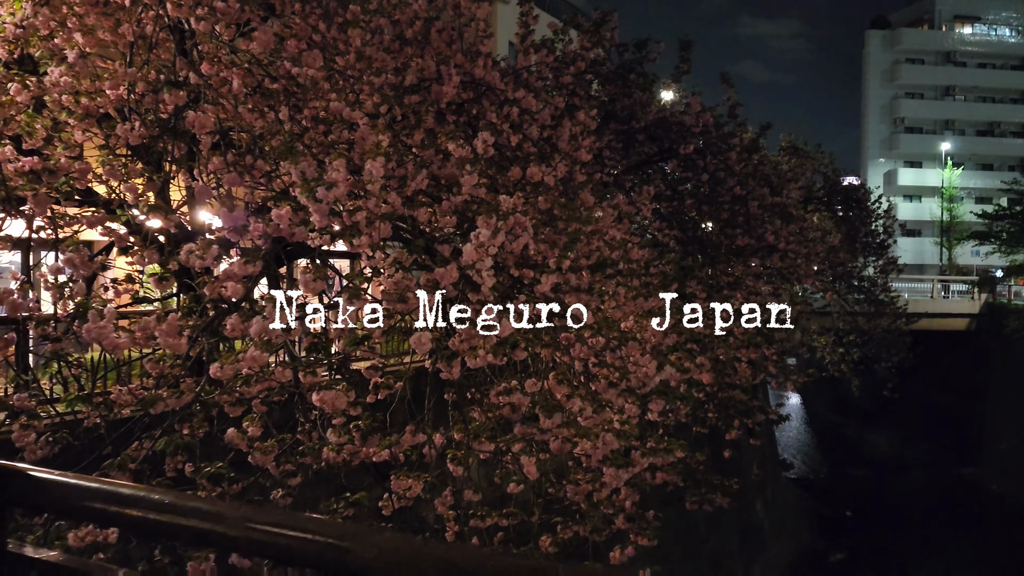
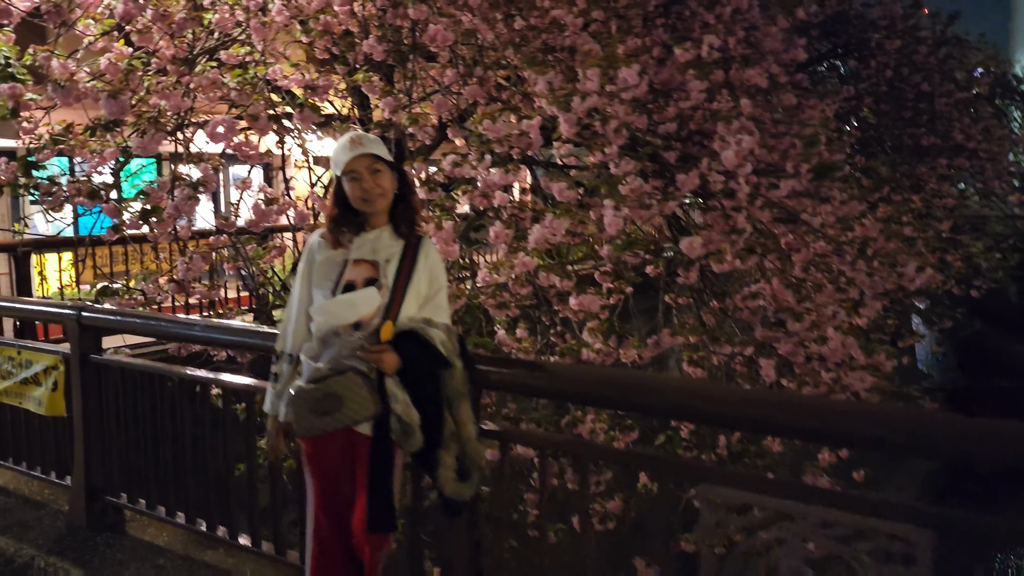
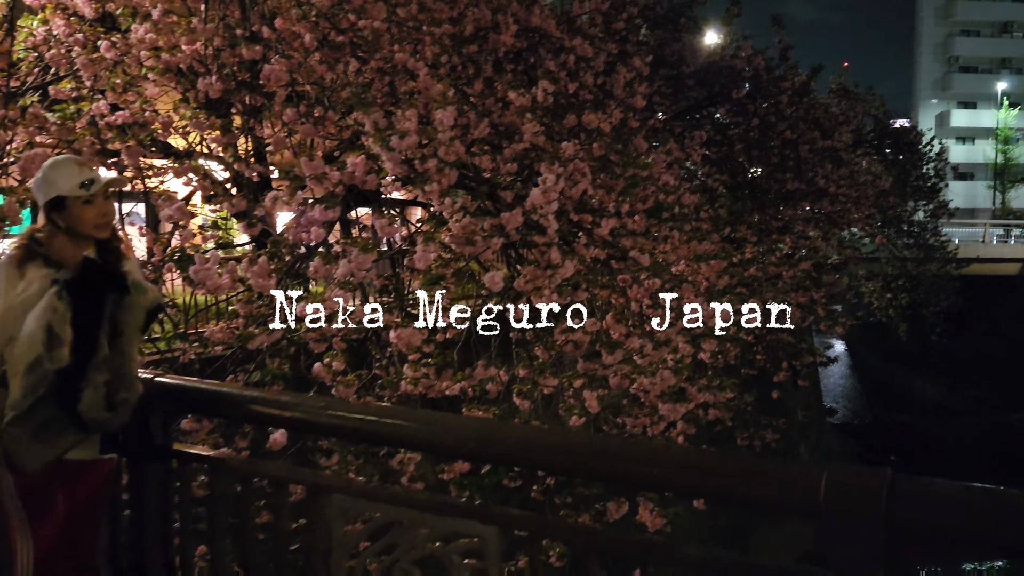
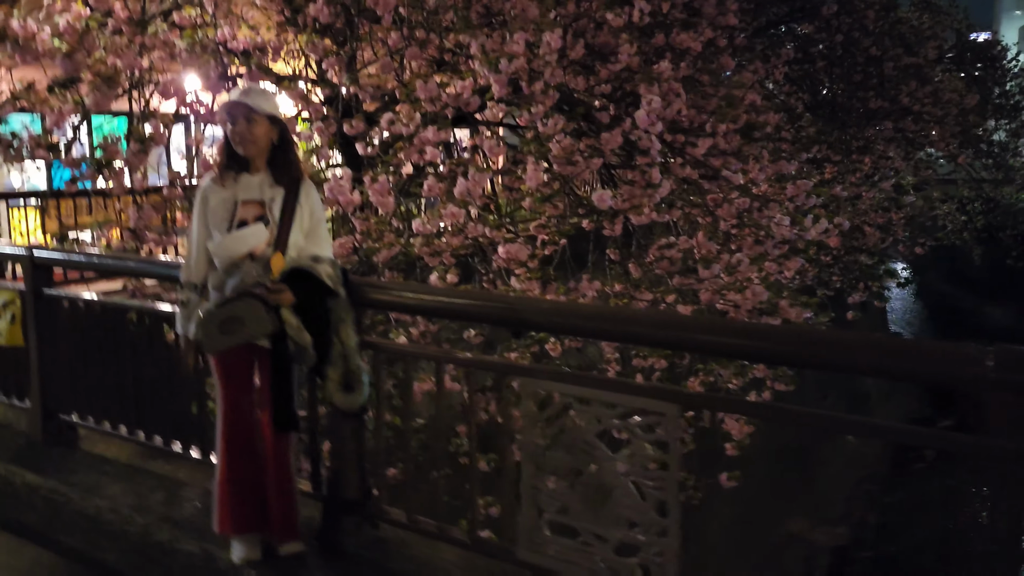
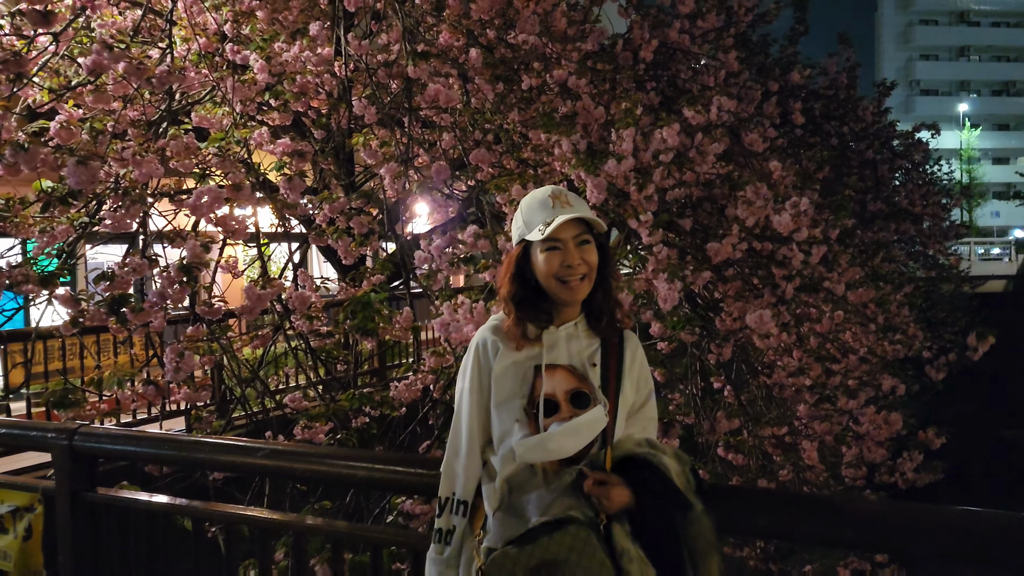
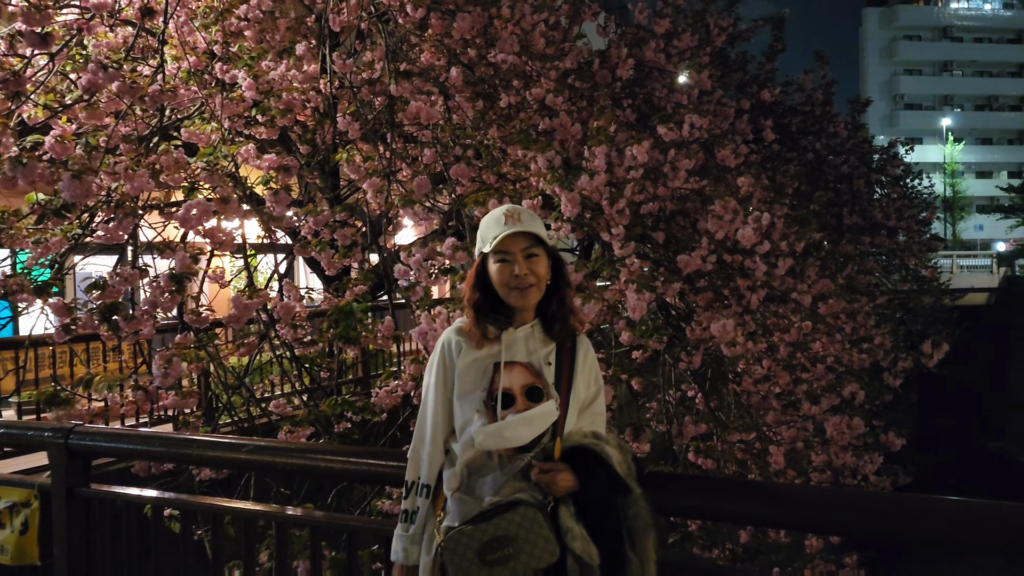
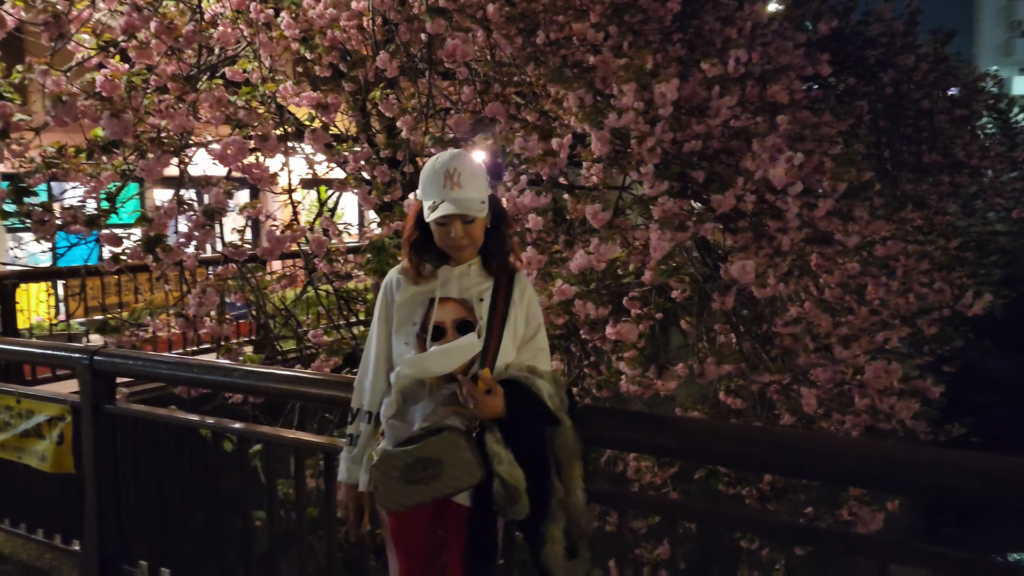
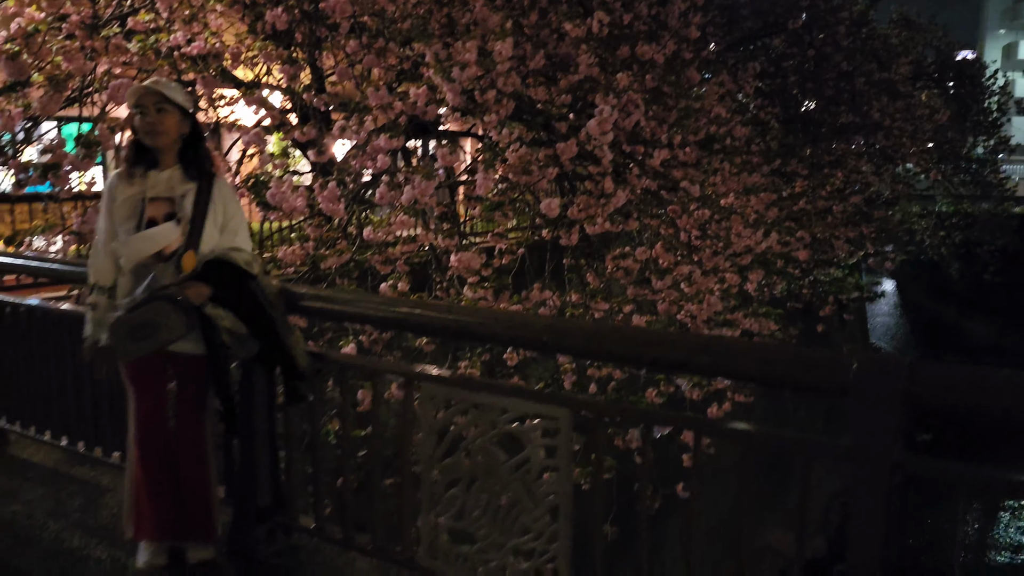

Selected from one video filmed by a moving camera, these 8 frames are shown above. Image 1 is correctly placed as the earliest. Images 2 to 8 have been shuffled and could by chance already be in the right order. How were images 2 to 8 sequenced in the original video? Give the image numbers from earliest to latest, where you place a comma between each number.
3, 8, 4, 2, 7, 5, 6
